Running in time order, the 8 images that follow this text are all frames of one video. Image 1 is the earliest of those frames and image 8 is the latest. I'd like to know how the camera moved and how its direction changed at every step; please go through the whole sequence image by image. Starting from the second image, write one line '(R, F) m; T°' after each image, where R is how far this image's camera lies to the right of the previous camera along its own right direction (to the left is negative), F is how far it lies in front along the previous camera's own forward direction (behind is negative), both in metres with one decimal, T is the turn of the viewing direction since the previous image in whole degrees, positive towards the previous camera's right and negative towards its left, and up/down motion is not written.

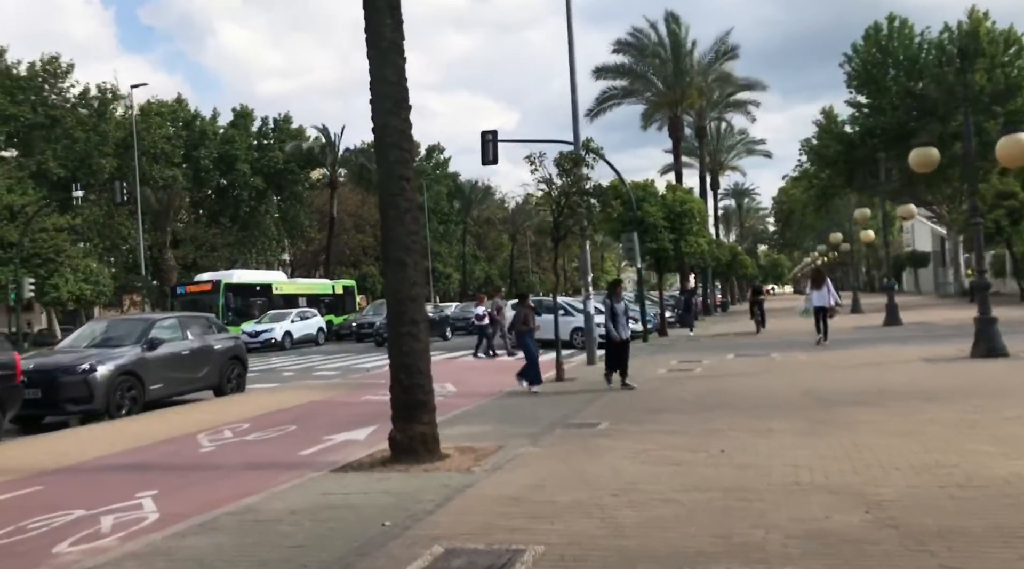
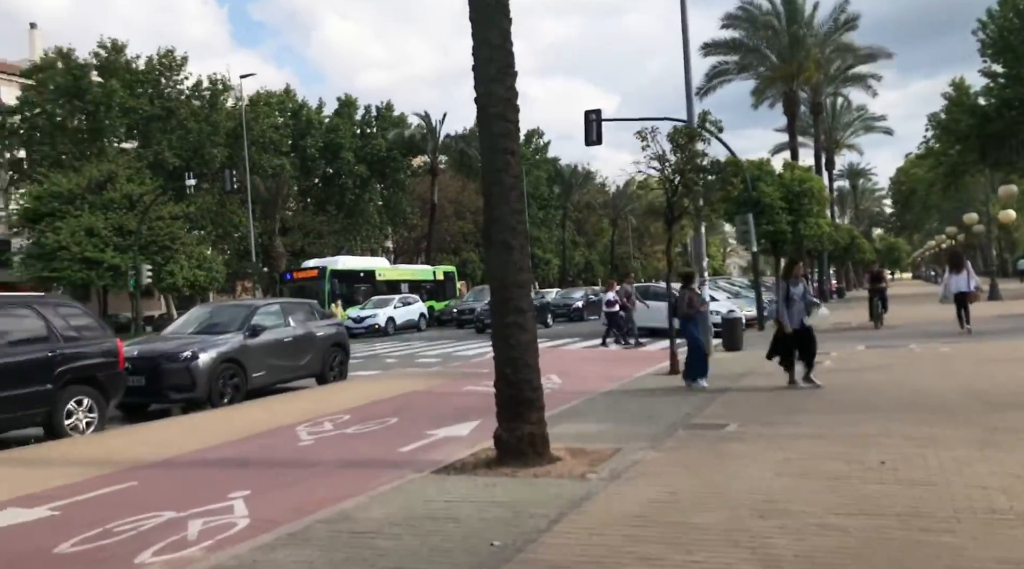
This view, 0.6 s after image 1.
(-0.2, +0.8) m; -6°
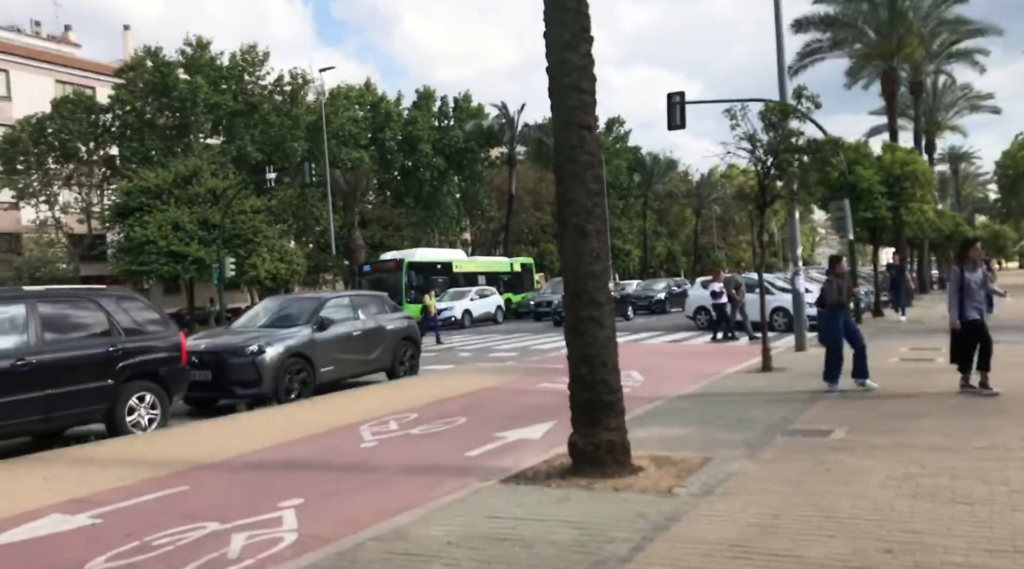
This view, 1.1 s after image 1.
(0.0, +0.8) m; -5°
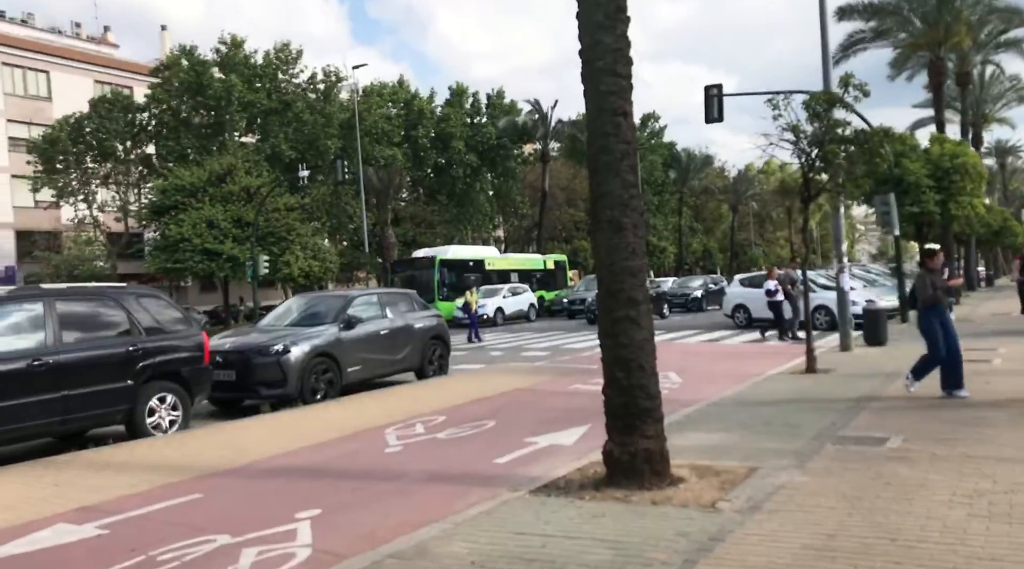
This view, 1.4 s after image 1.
(0.0, +0.5) m; -2°
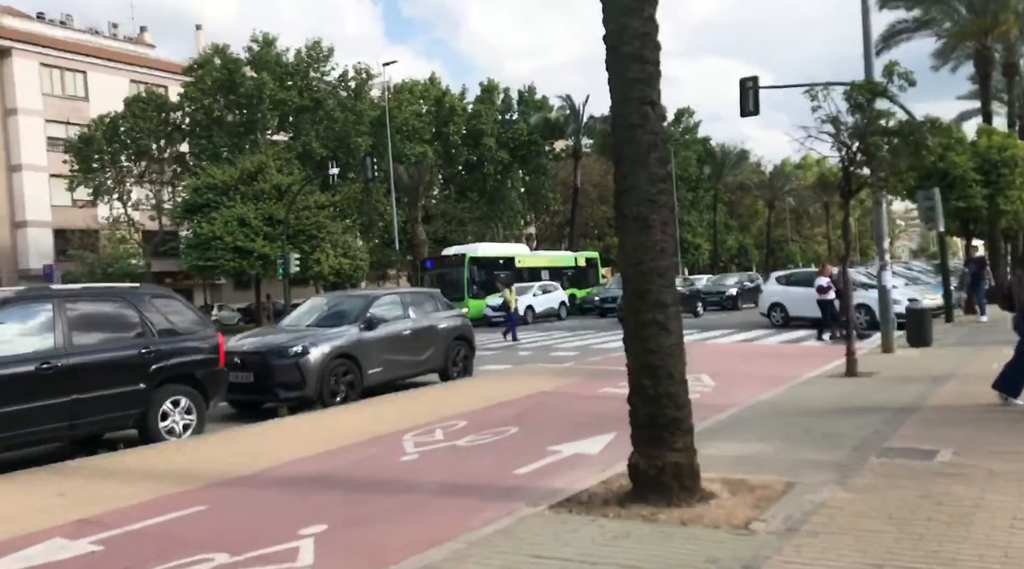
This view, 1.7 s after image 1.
(+0.1, +0.5) m; -2°
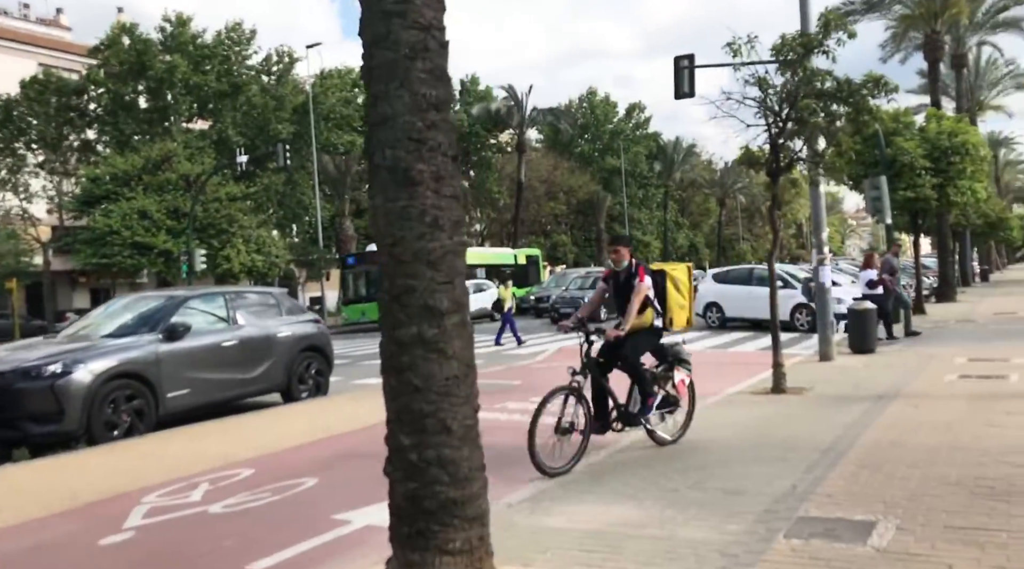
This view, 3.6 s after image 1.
(+1.3, +2.6) m; +3°
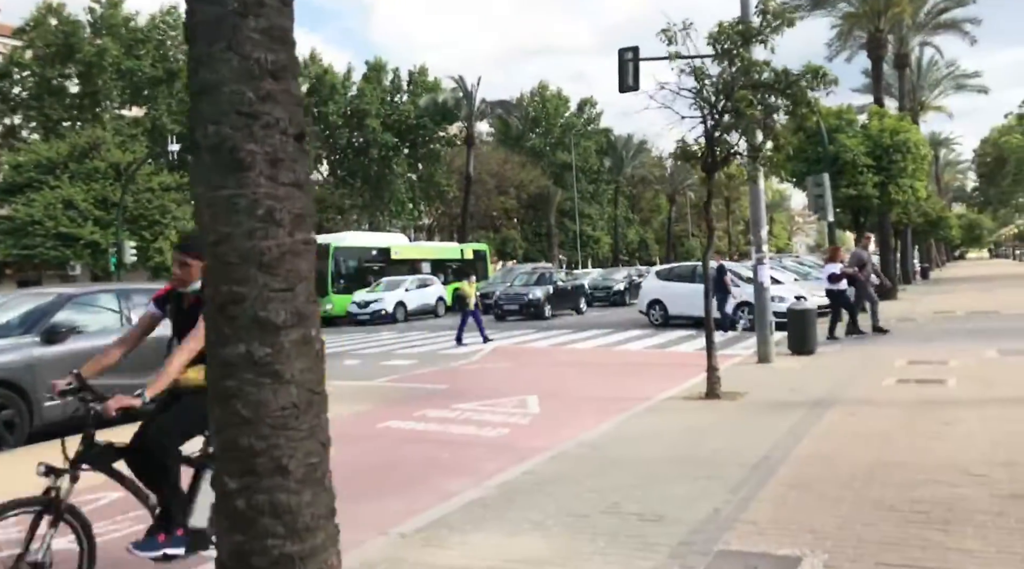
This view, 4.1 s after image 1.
(+0.4, +0.7) m; +3°
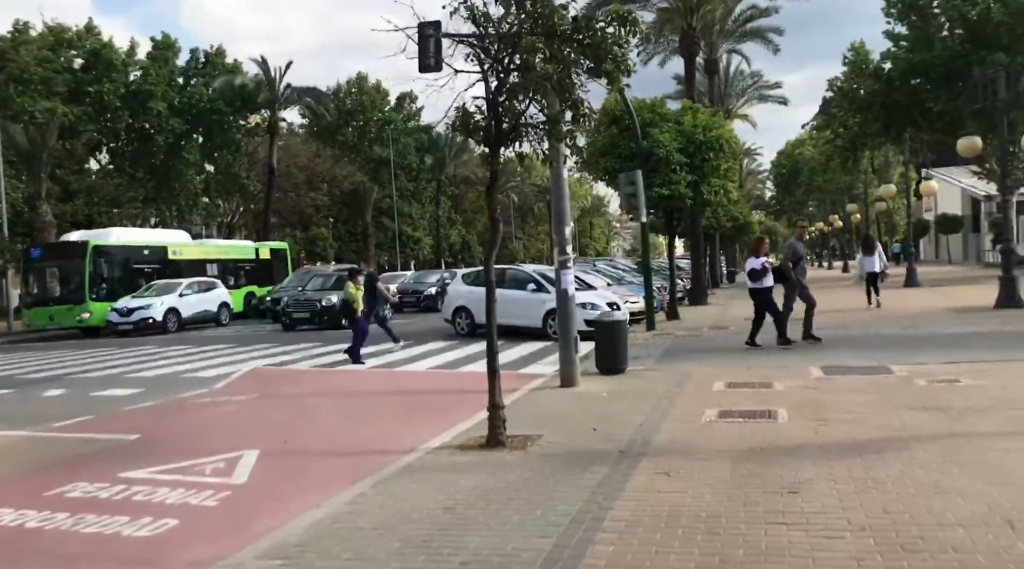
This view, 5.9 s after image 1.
(+1.0, +2.8) m; +11°
